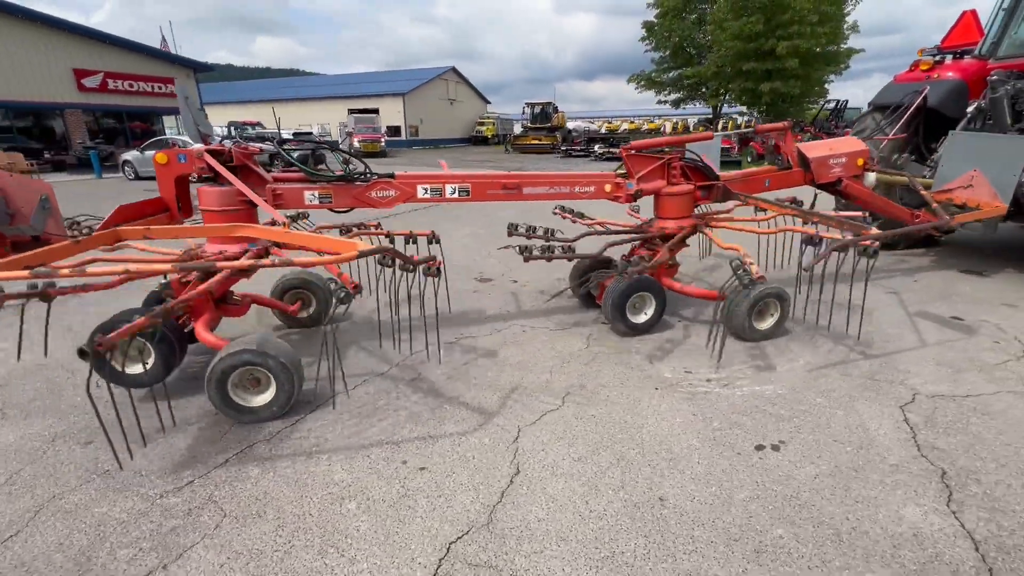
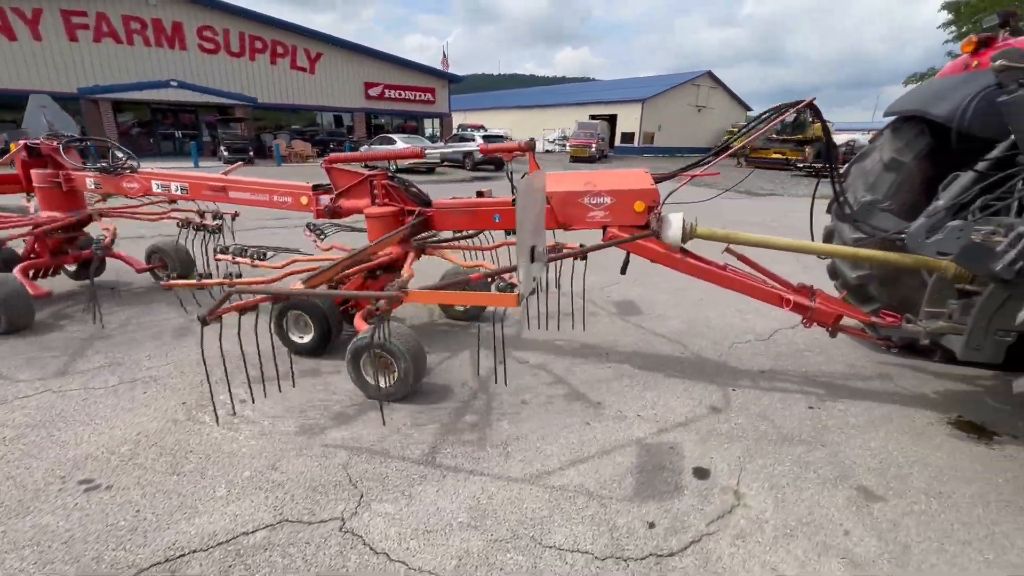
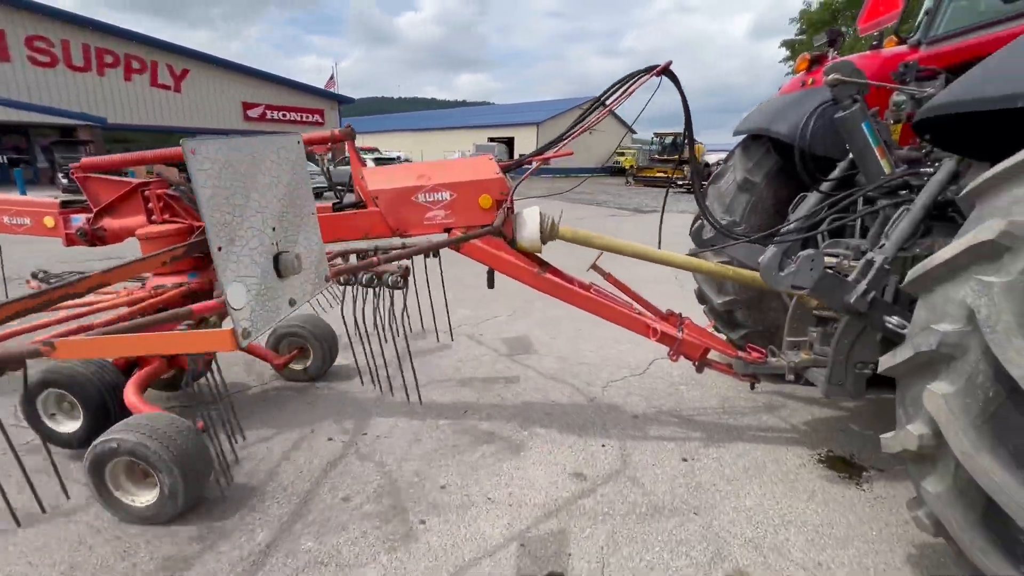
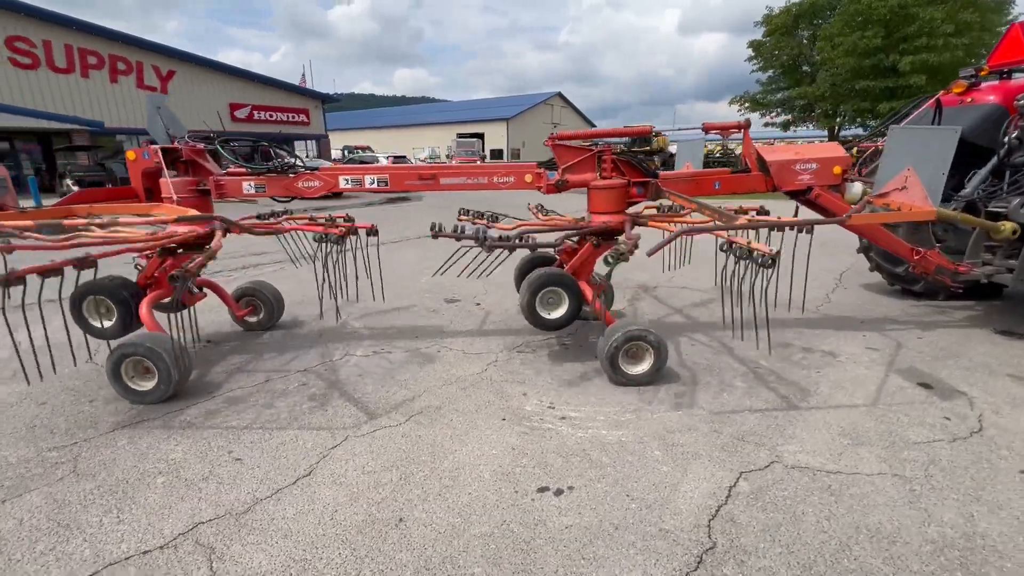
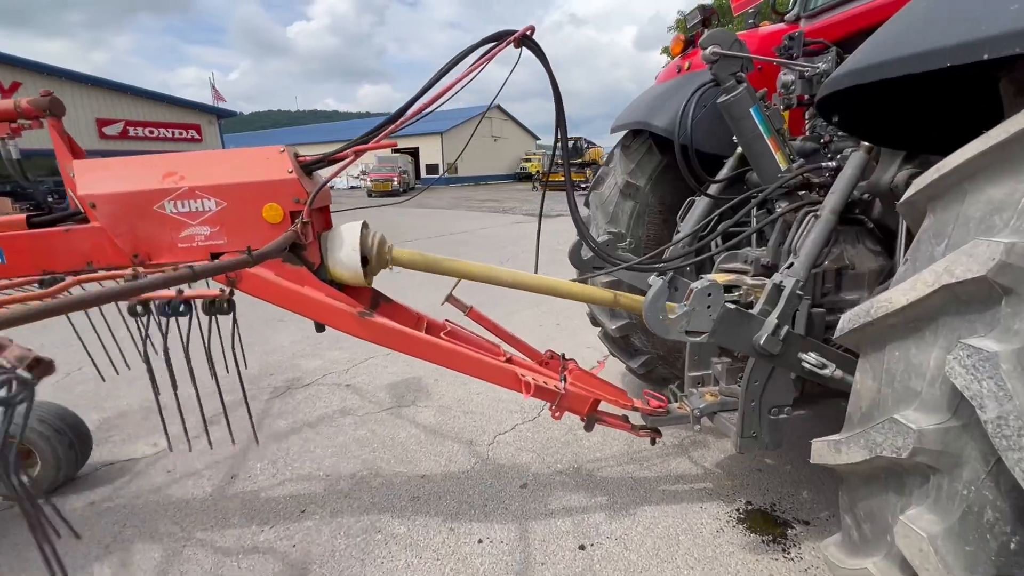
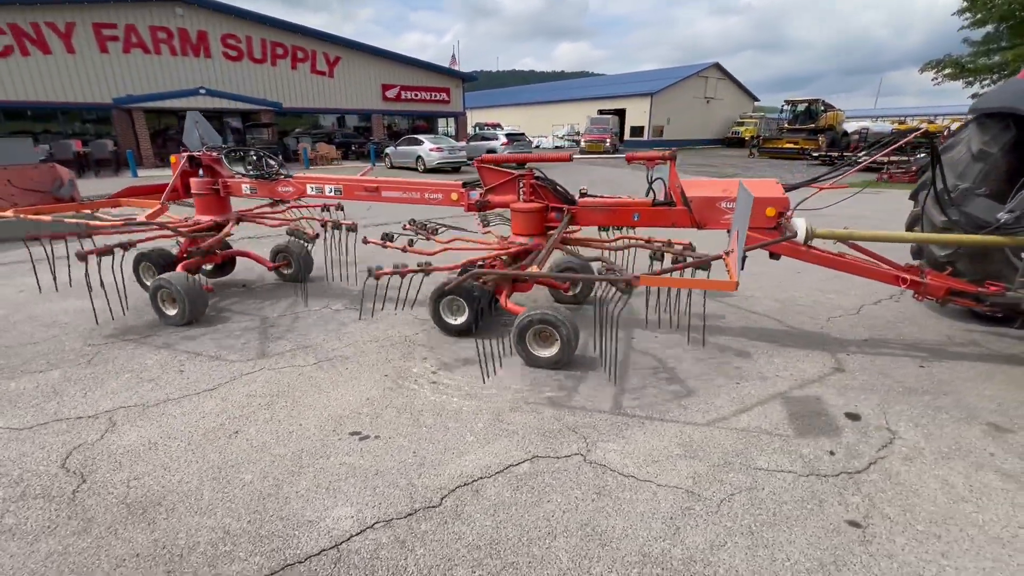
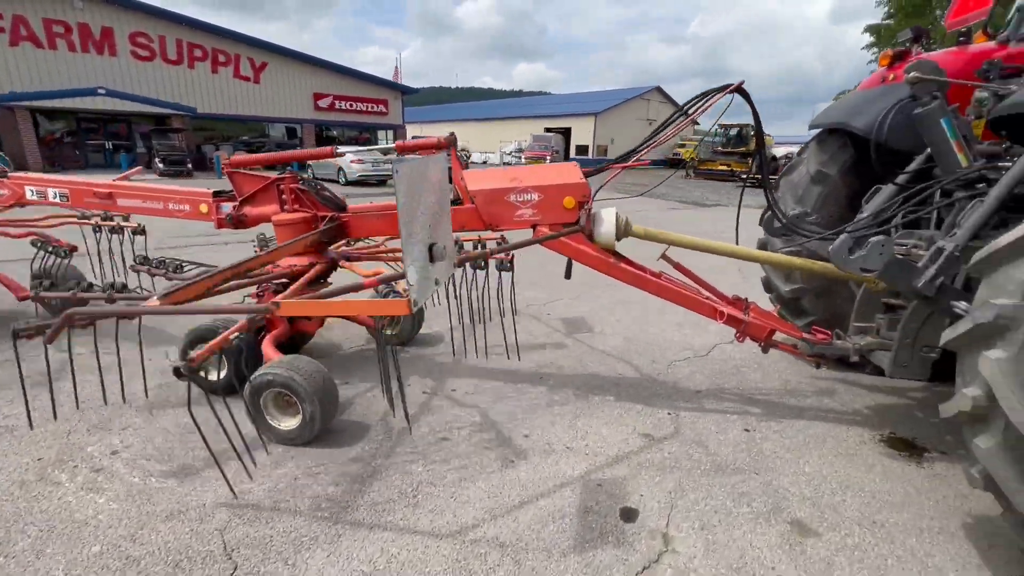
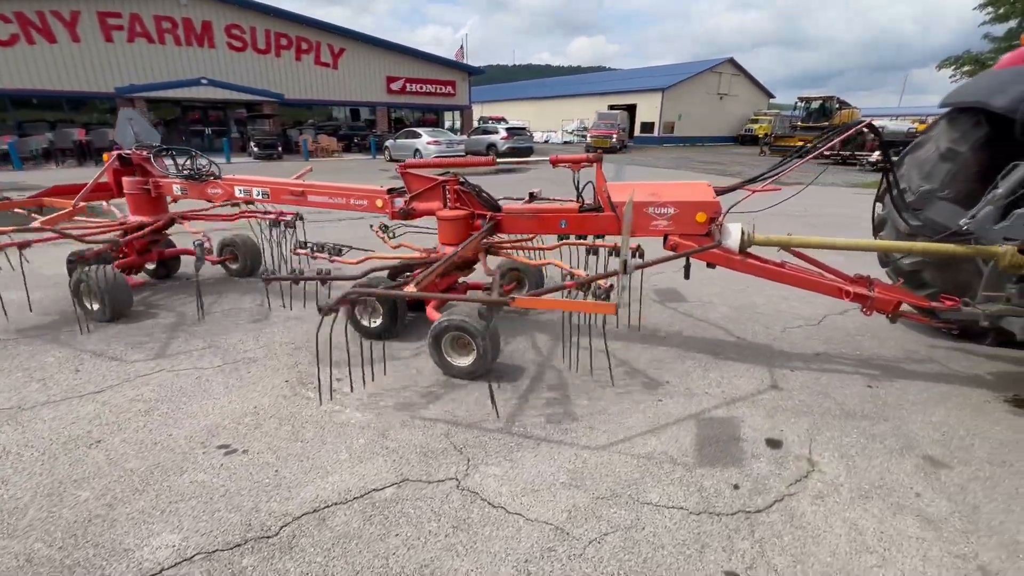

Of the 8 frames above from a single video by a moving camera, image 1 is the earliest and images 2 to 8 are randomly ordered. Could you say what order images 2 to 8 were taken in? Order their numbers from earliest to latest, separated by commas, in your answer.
4, 6, 8, 2, 7, 3, 5
